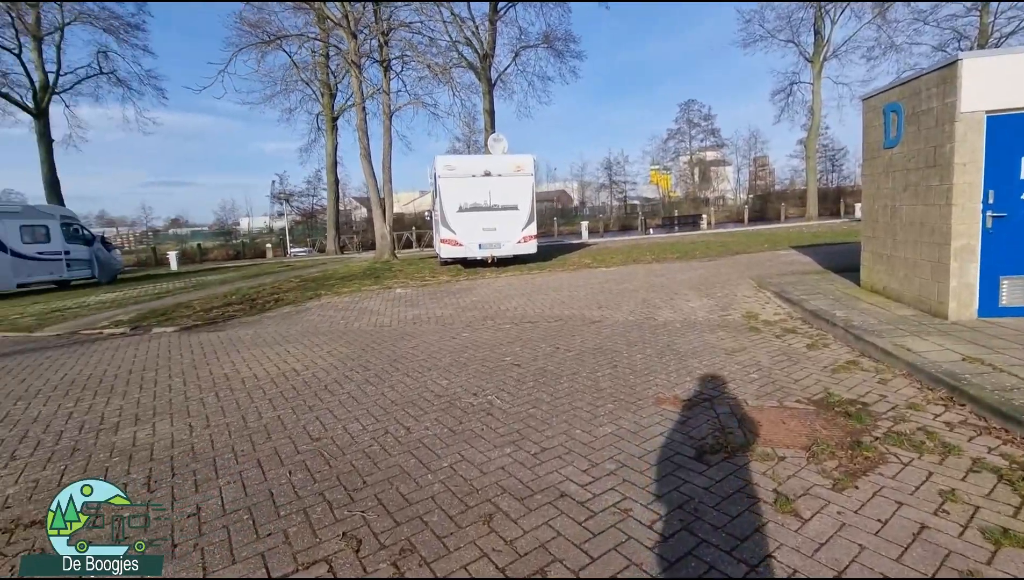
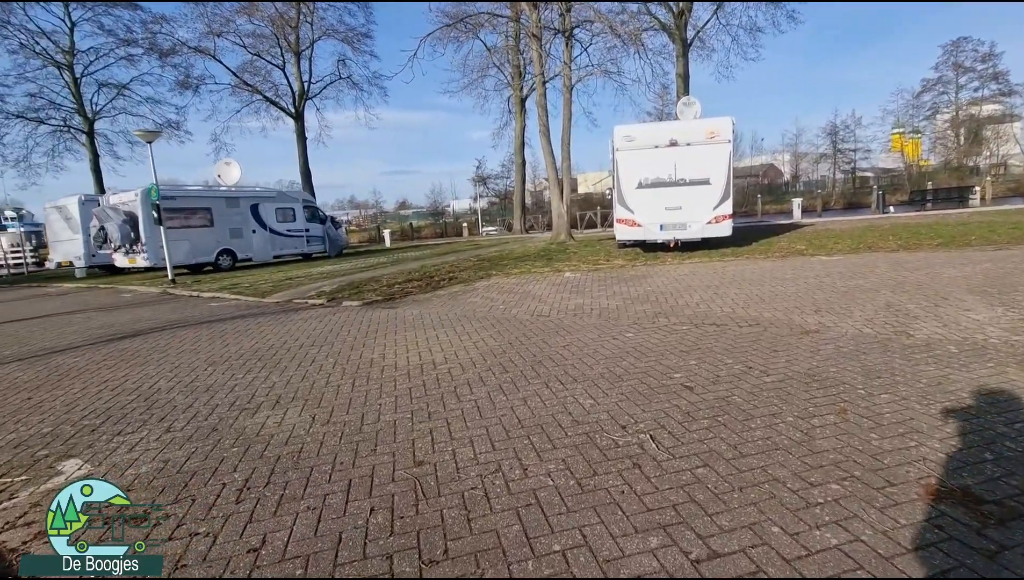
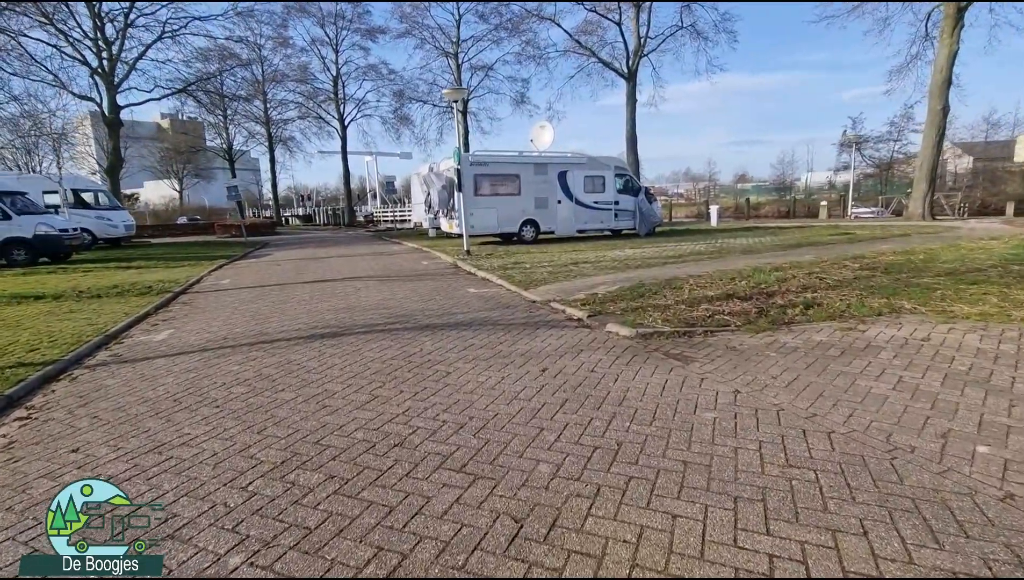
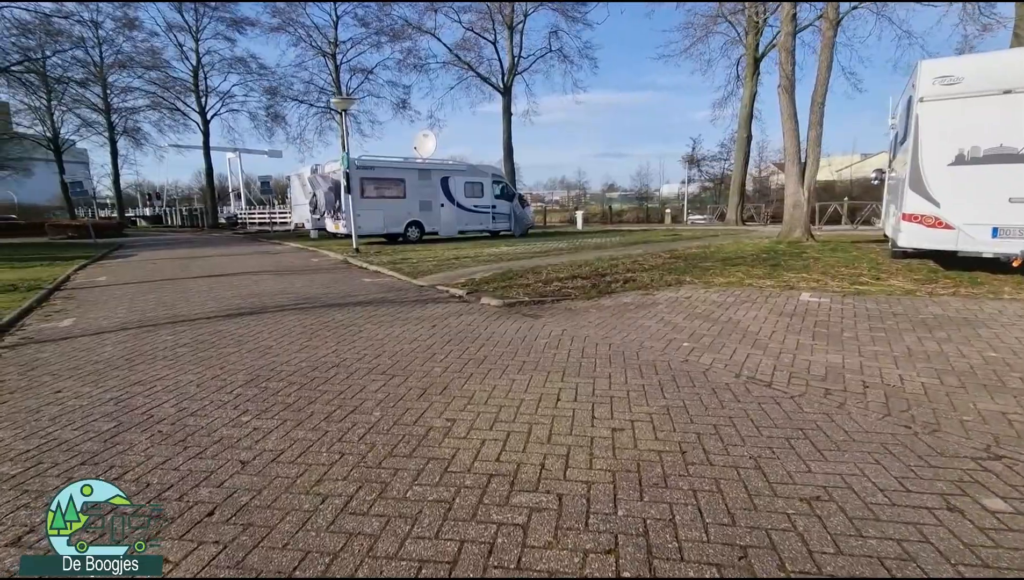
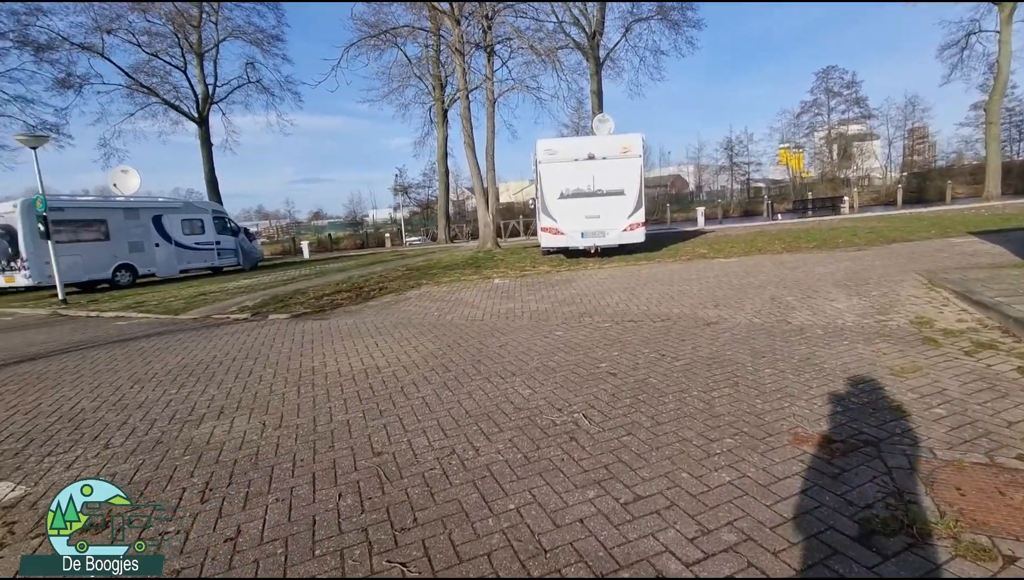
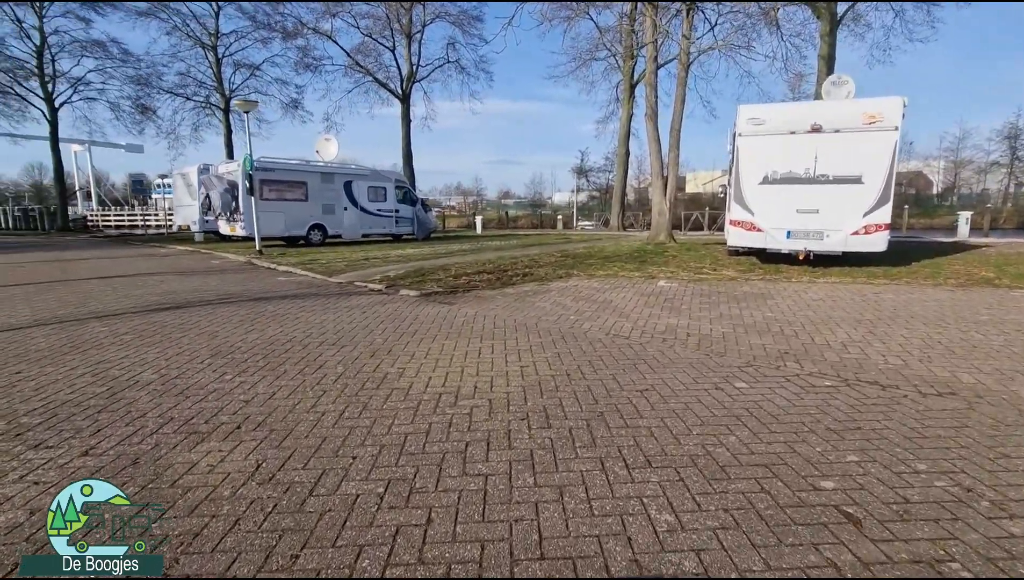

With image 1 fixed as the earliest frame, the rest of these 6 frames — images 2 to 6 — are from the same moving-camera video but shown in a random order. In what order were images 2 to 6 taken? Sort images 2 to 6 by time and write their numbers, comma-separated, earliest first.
5, 2, 6, 4, 3
